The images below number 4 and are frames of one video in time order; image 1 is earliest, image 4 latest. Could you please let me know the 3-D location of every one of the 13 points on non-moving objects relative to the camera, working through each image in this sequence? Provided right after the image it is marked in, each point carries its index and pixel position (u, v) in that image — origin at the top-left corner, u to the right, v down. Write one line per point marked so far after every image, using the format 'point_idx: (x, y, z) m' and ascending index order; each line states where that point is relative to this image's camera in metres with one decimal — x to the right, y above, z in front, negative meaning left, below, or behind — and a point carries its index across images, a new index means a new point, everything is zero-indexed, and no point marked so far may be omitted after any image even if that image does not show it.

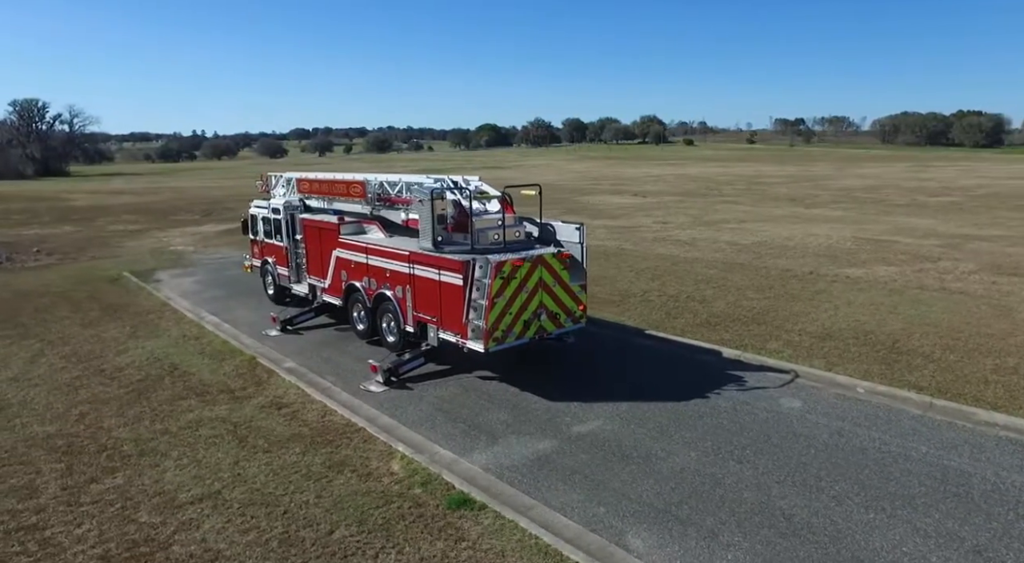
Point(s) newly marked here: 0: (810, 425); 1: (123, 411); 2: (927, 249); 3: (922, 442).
0: (+3.4, -1.6, +7.2) m
1: (-4.9, -1.7, +8.2) m
2: (+10.8, +0.8, +16.8) m
3: (+4.3, -1.7, +6.7) m
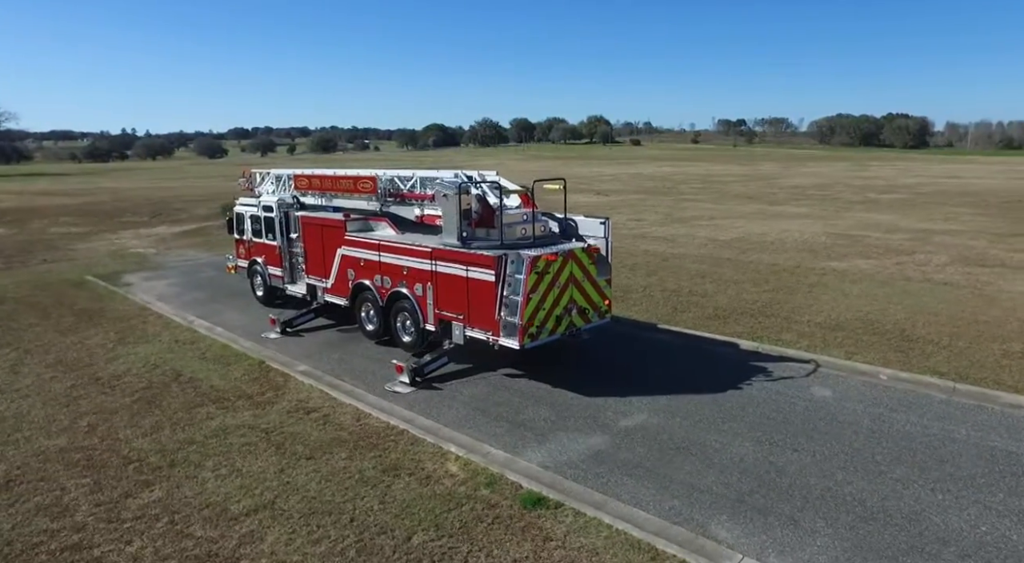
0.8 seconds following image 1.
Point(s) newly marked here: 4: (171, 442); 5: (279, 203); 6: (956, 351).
0: (+3.9, -1.5, +7.4) m
1: (-4.5, -1.7, +7.8) m
2: (+10.5, +1.1, +17.5) m
3: (+4.8, -1.5, +6.9) m
4: (-3.8, -1.8, +7.2) m
5: (-4.5, +1.5, +12.3) m
6: (+6.1, -1.0, +8.8) m
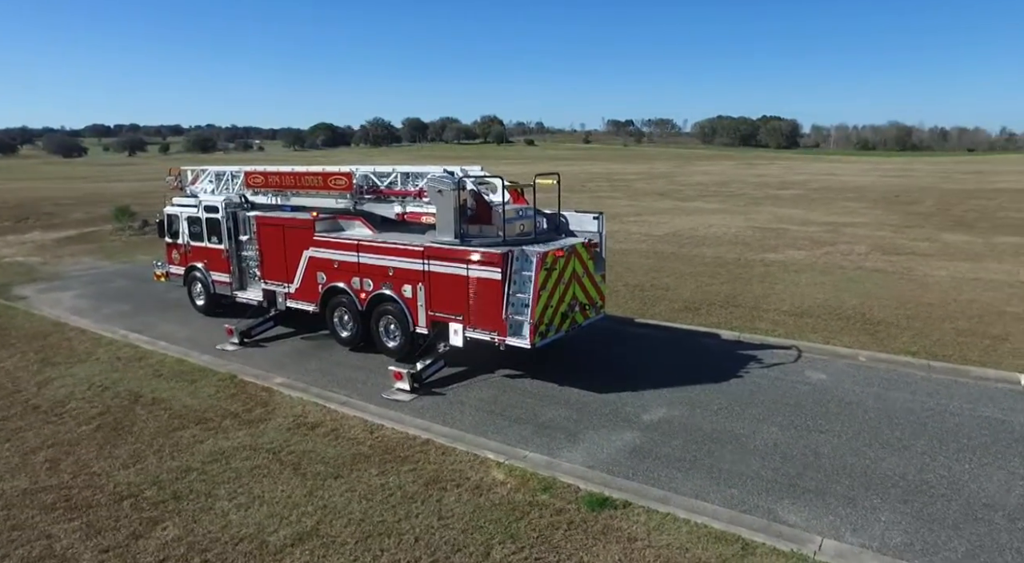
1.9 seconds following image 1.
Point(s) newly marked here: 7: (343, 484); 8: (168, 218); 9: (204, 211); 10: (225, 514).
0: (+4.1, -1.3, +7.8) m
1: (-4.2, -1.8, +6.8) m
2: (+8.9, +1.4, +18.9) m
3: (+5.1, -1.4, +7.5) m
4: (-3.4, -1.9, +6.4) m
5: (-5.1, +1.4, +11.3) m
6: (+6.1, -0.8, +9.6) m
7: (-1.5, -1.9, +6.0) m
8: (-6.8, +1.3, +12.7) m
9: (-5.7, +1.3, +11.7) m
10: (-2.5, -2.0, +5.6) m
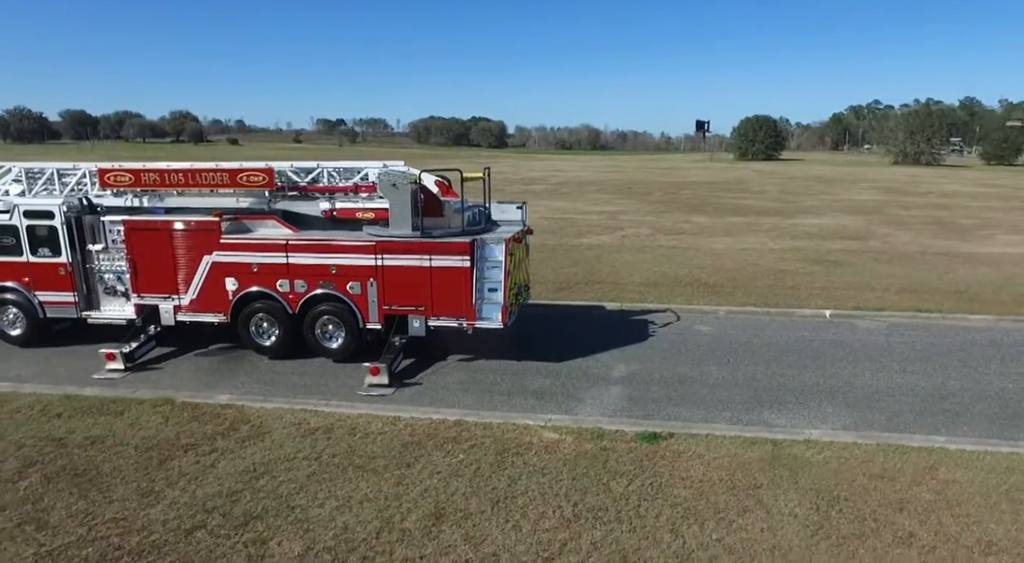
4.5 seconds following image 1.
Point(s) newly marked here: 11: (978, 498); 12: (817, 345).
0: (+3.5, -0.8, +10.1) m
1: (-3.6, -1.9, +5.7) m
2: (+3.0, +2.1, +22.1) m
3: (+4.5, -0.8, +10.2) m
4: (-2.7, -1.9, +5.7) m
5: (-6.5, +1.1, +9.4) m
6: (+4.5, -0.2, +12.5) m
7: (-0.8, -1.8, +6.1) m
8: (-8.6, +0.8, +10.0) m
9: (-7.2, +0.9, +9.5) m
10: (-1.5, -2.0, +5.4) m
11: (+3.9, -1.8, +5.4) m
12: (+4.5, -0.9, +9.5) m
